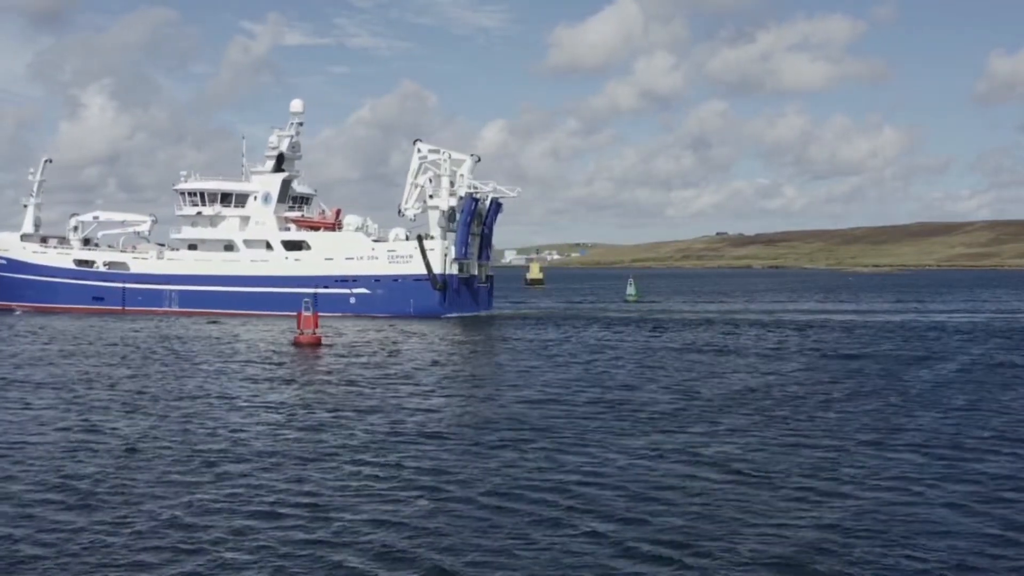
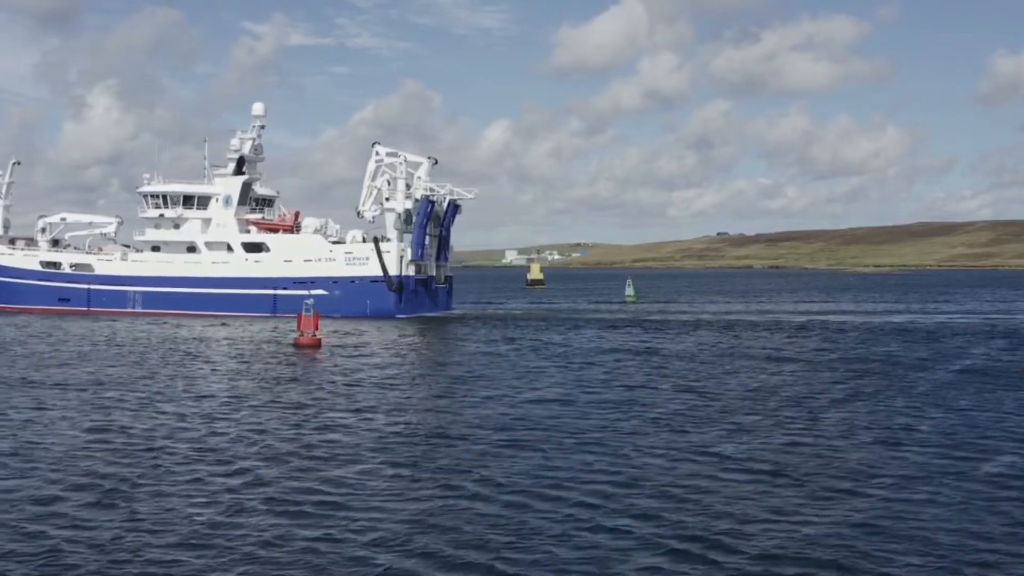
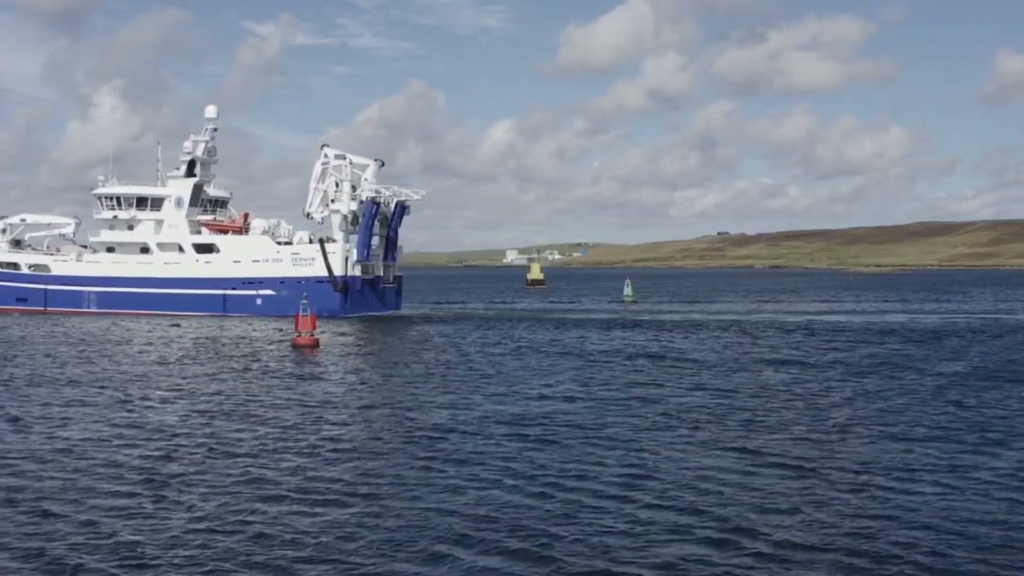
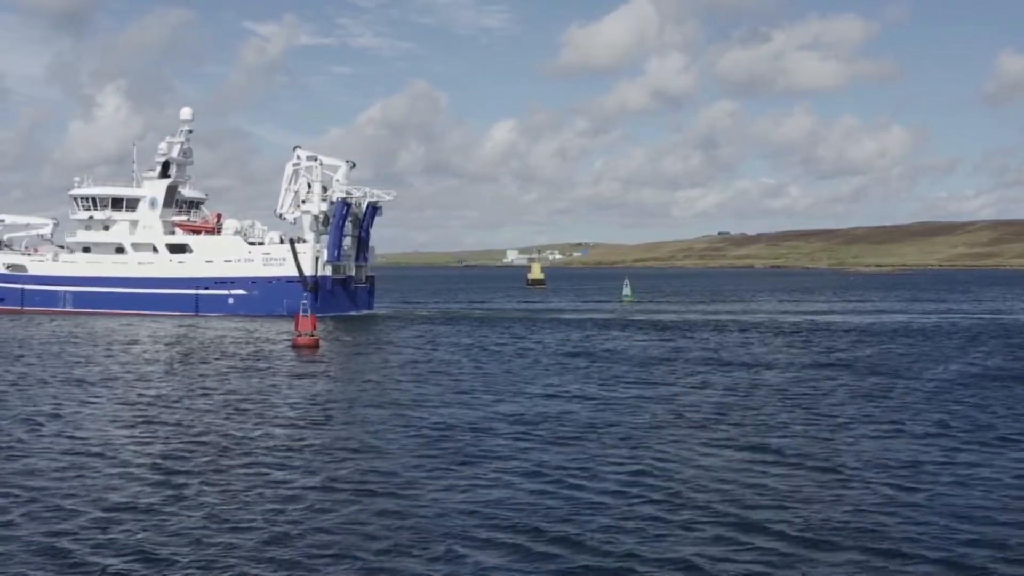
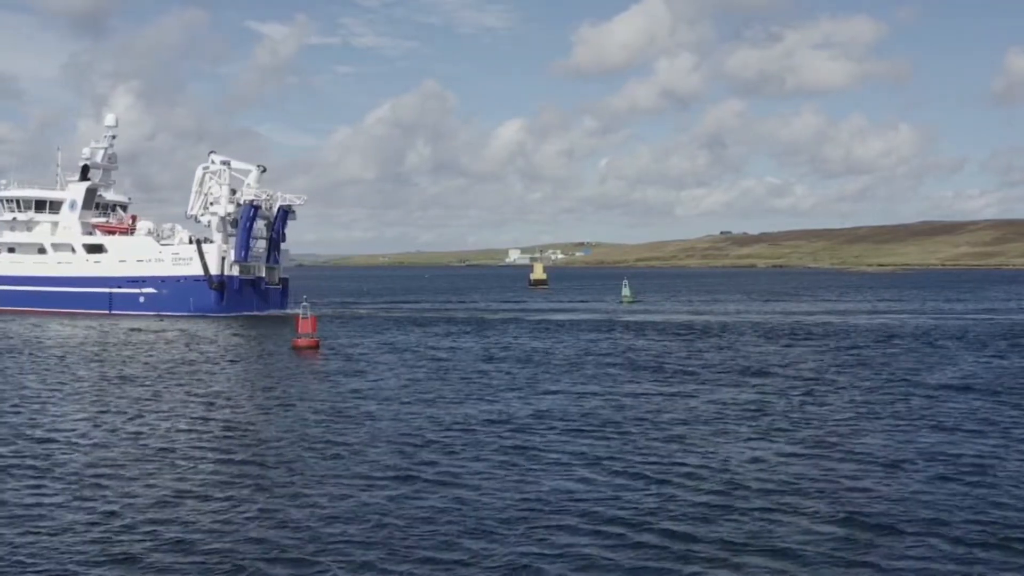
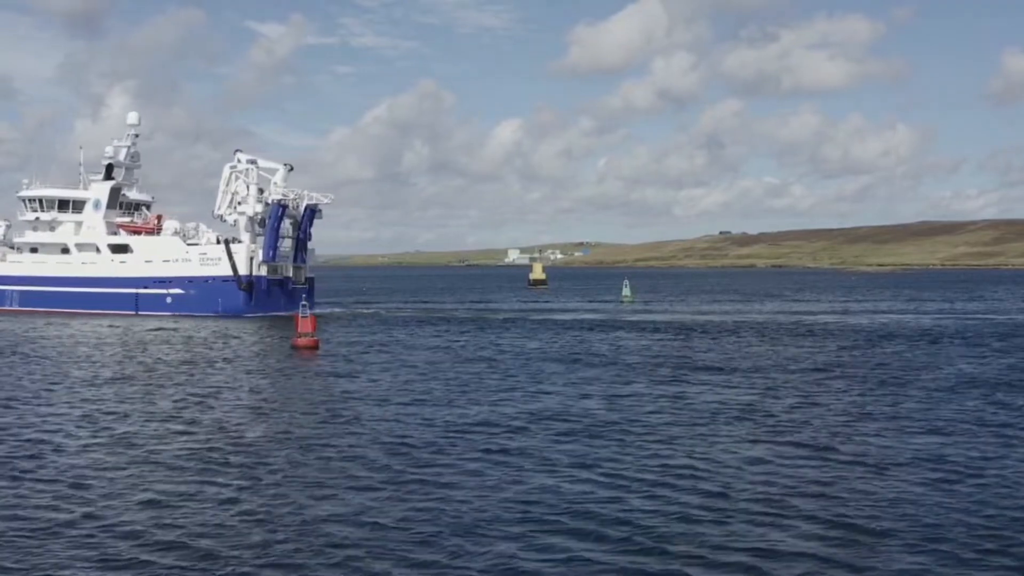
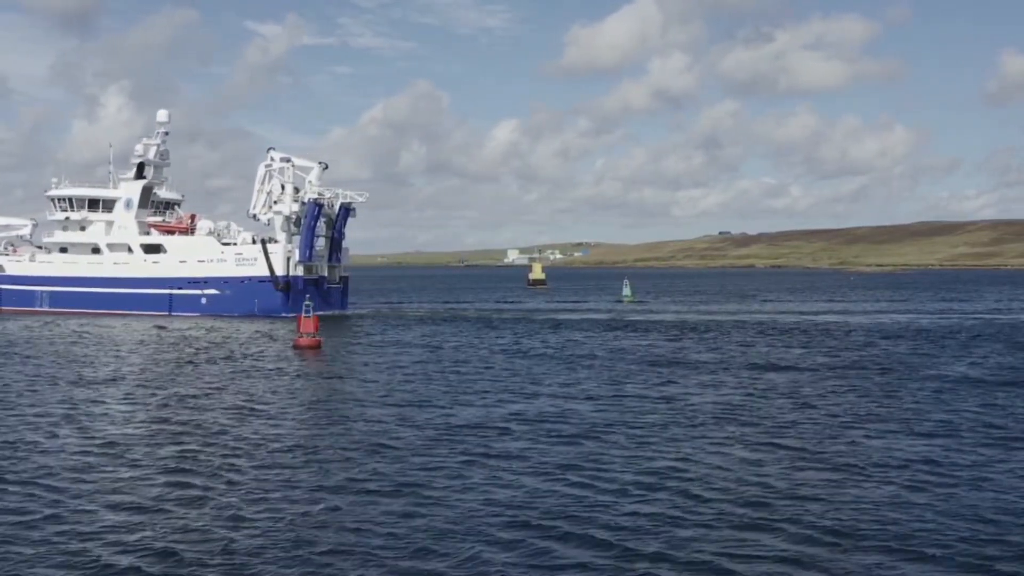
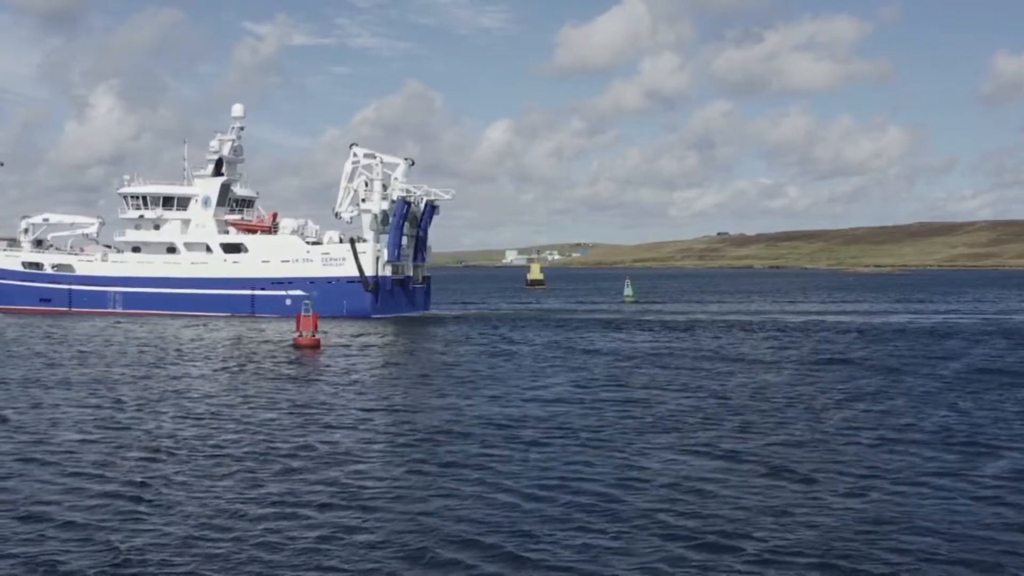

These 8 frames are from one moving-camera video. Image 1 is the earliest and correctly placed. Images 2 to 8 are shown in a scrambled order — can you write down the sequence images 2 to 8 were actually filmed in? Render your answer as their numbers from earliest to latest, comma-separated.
2, 8, 3, 4, 7, 6, 5
